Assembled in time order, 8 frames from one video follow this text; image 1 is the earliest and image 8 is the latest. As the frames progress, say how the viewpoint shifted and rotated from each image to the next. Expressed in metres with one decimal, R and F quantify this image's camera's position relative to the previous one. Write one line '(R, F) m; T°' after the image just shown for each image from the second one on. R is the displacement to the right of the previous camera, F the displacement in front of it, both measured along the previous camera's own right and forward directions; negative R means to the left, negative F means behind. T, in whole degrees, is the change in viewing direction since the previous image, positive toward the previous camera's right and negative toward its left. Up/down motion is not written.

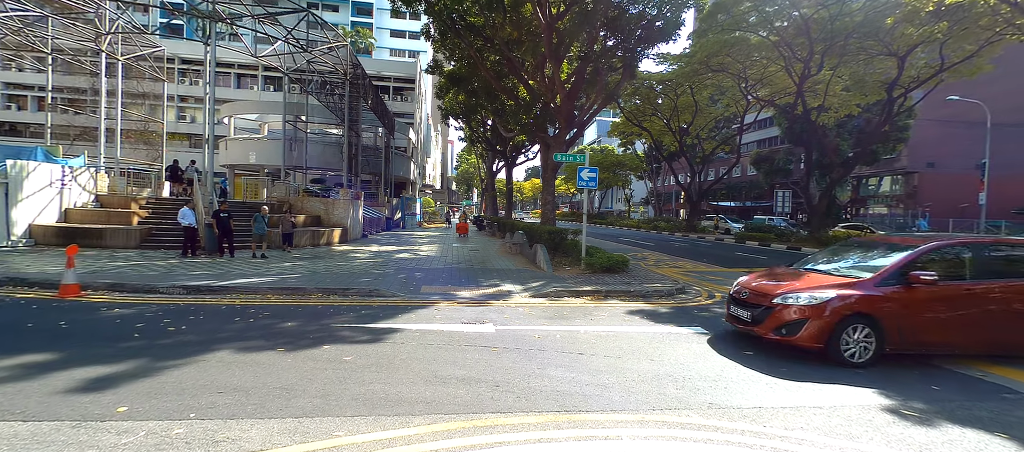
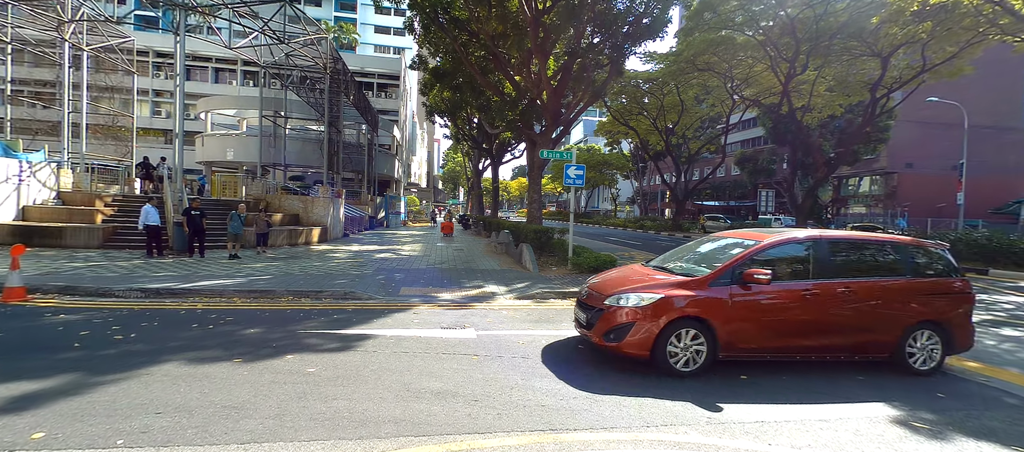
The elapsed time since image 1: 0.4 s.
(+0.1, +0.4) m; +2°
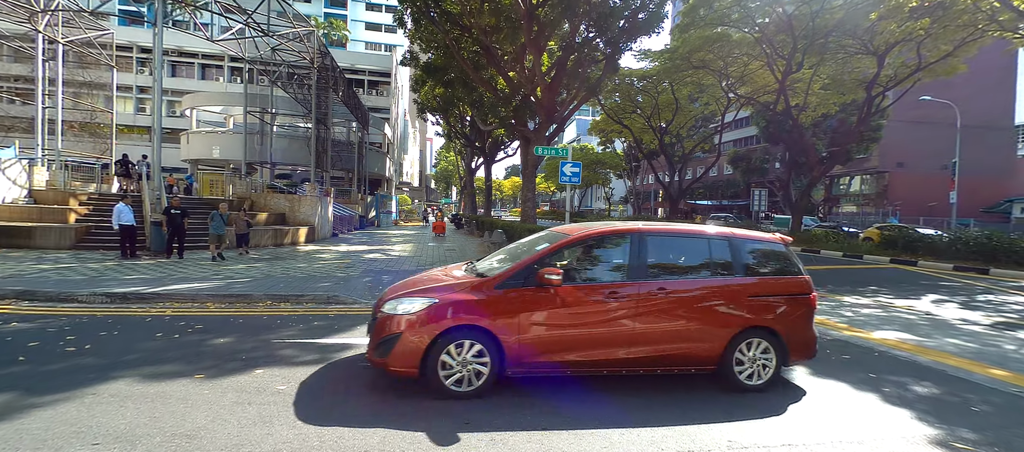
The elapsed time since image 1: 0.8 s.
(0.0, +0.4) m; +1°
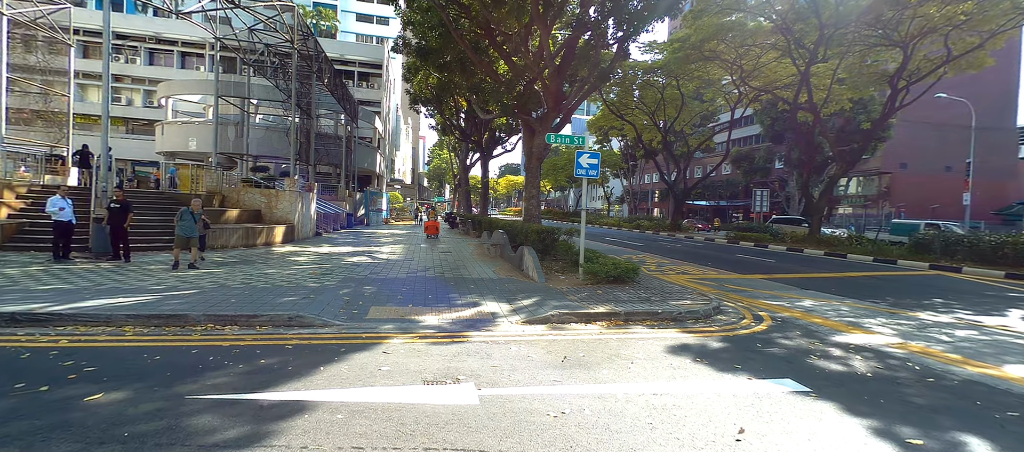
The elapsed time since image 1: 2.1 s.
(-0.3, +1.6) m; +1°
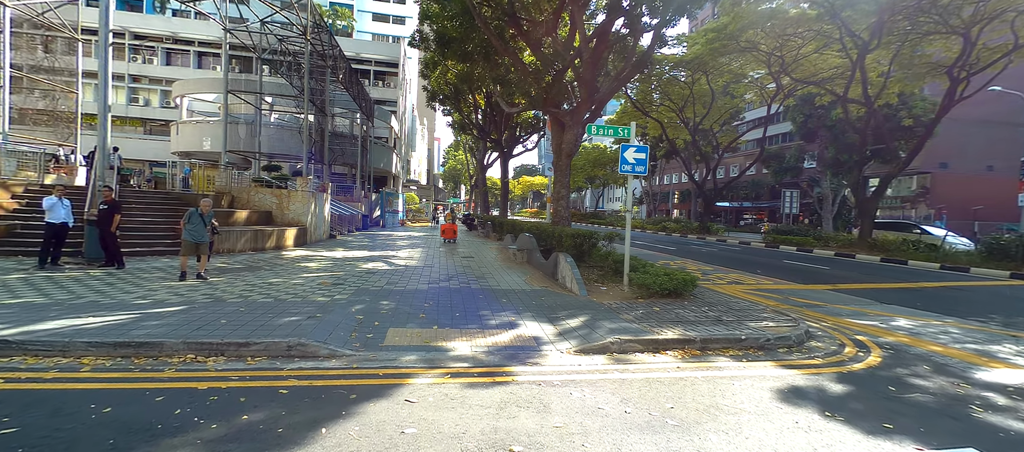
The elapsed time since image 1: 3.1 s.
(-0.5, +1.1) m; -2°
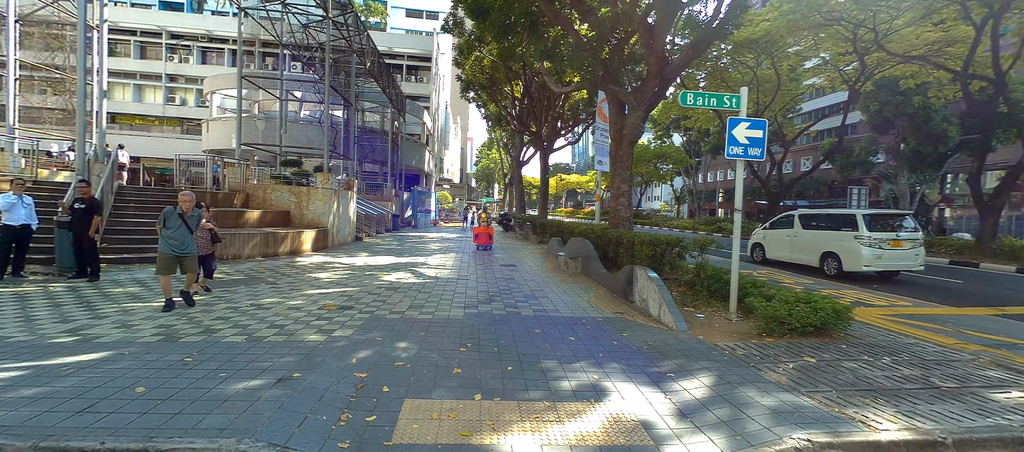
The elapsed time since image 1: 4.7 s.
(-0.5, +2.0) m; -5°
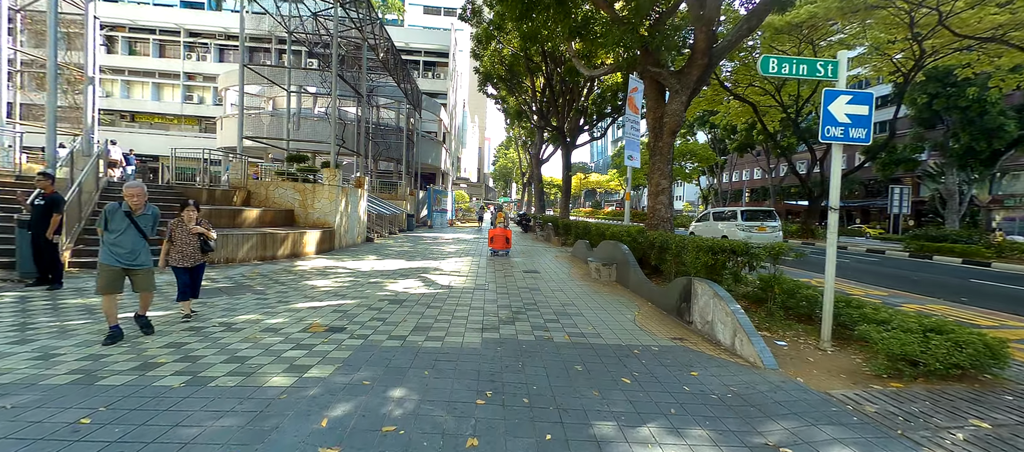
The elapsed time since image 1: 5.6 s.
(-0.2, +1.1) m; -3°
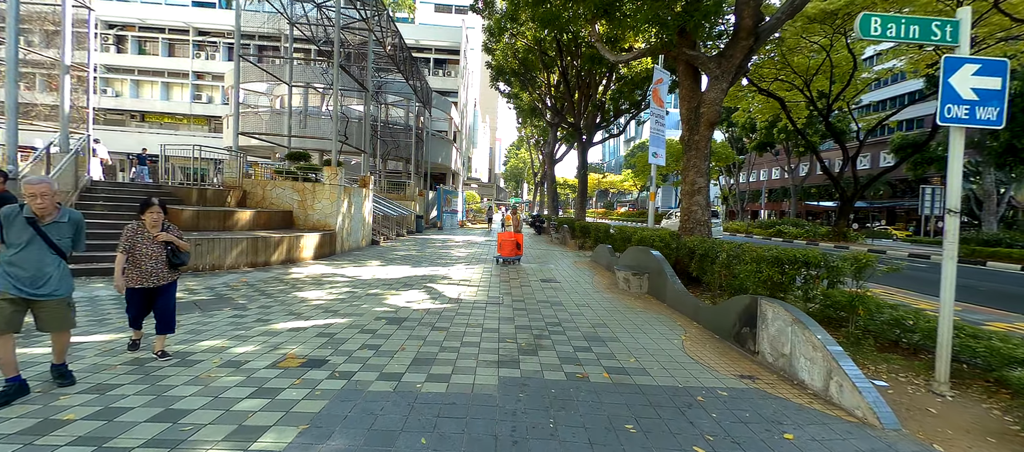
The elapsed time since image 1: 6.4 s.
(-0.1, +0.9) m; -2°
